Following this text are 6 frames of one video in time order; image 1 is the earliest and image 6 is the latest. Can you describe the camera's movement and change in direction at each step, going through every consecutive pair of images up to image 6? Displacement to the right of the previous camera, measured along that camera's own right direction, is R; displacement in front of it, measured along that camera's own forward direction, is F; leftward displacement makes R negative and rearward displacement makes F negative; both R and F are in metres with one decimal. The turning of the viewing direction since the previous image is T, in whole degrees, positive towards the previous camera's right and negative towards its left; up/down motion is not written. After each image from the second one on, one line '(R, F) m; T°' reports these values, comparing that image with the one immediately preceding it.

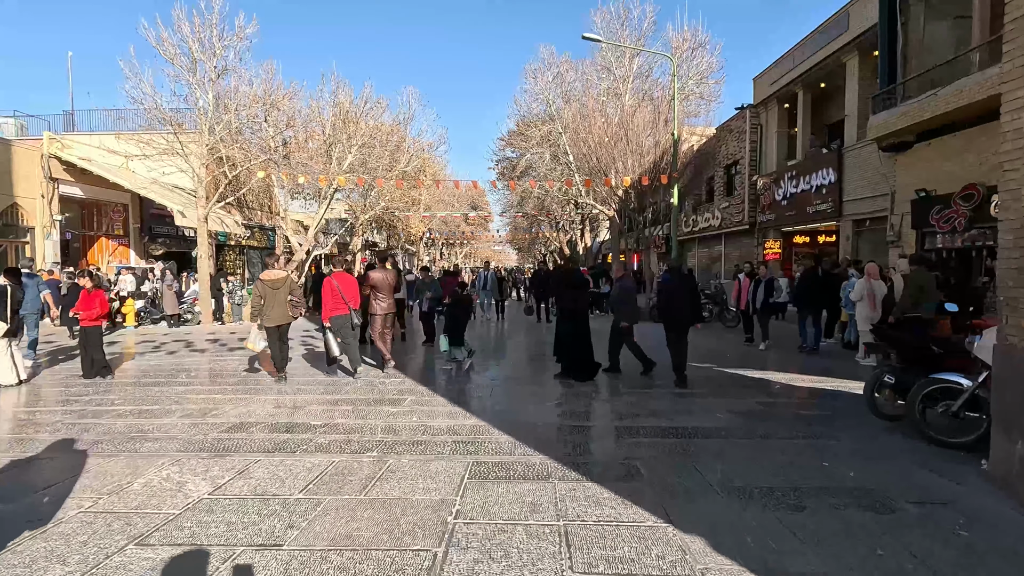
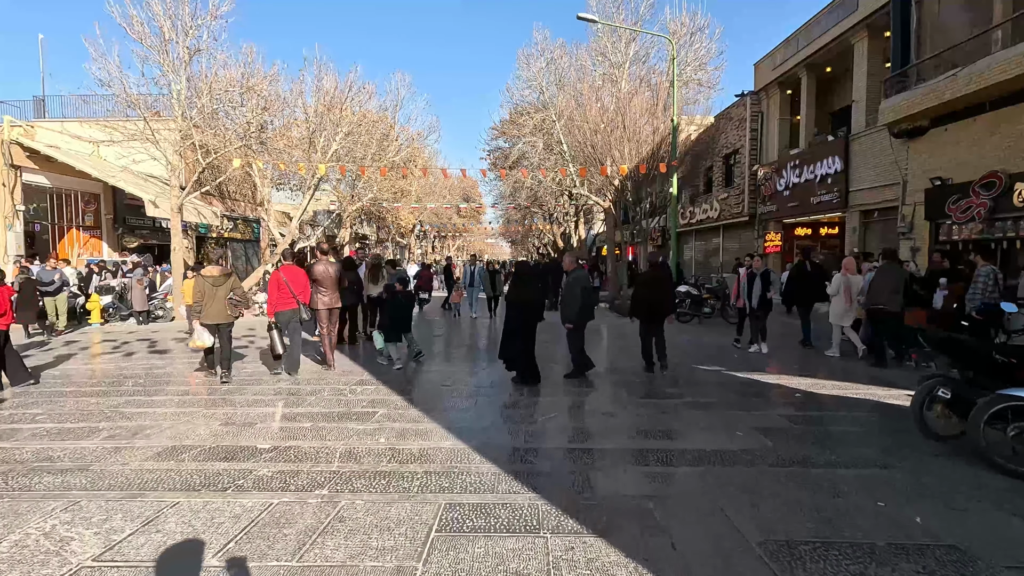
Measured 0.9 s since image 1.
(+0.1, +0.8) m; +1°
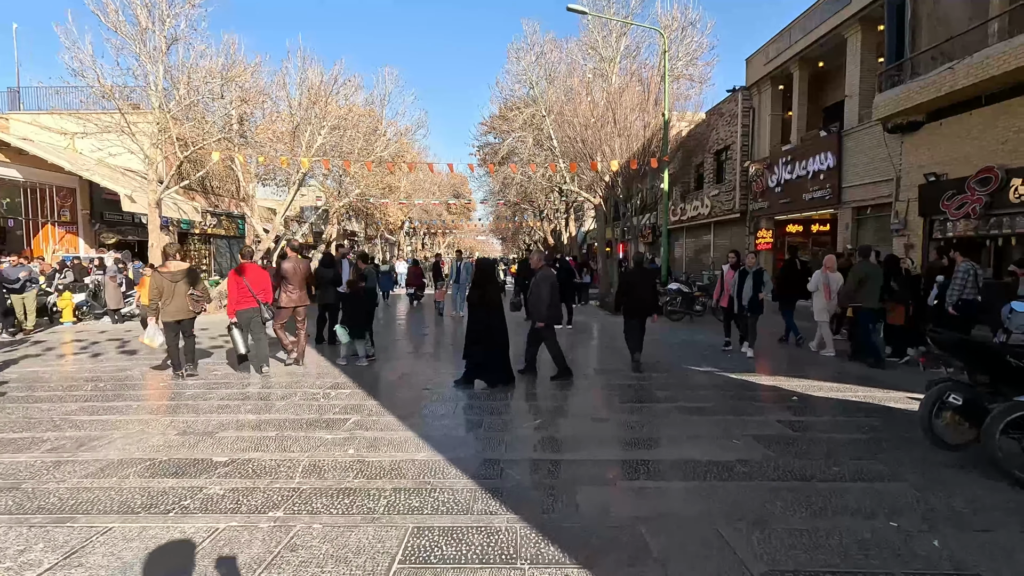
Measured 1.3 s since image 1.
(+0.1, +0.3) m; +1°
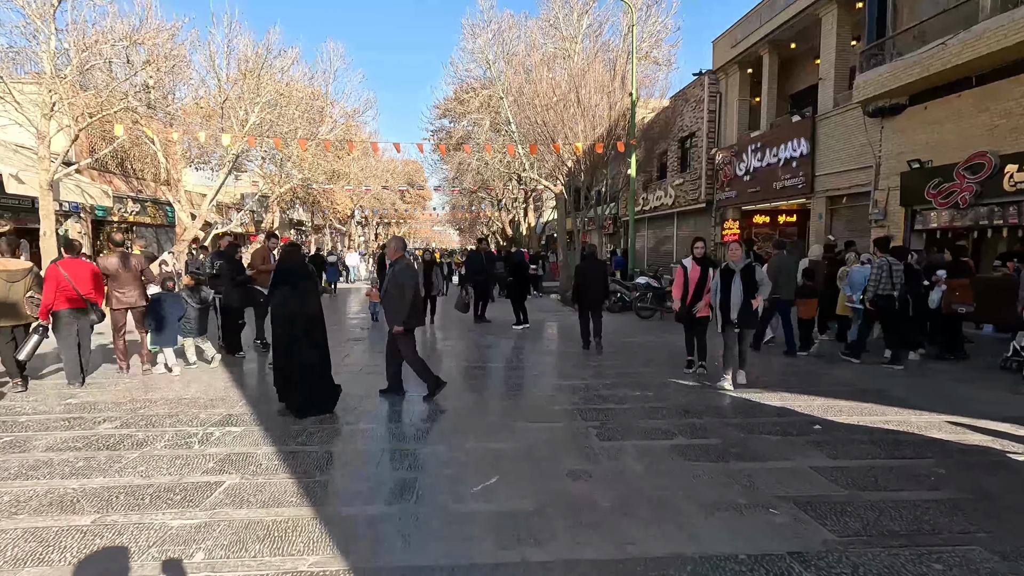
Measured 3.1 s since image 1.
(+0.1, +1.4) m; +4°
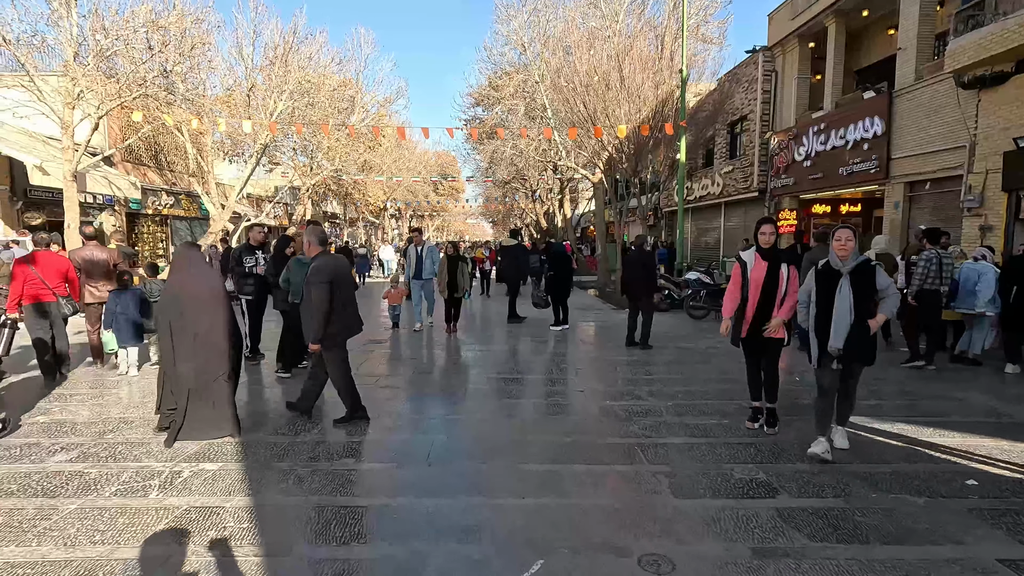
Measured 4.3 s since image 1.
(-0.1, +1.1) m; -4°
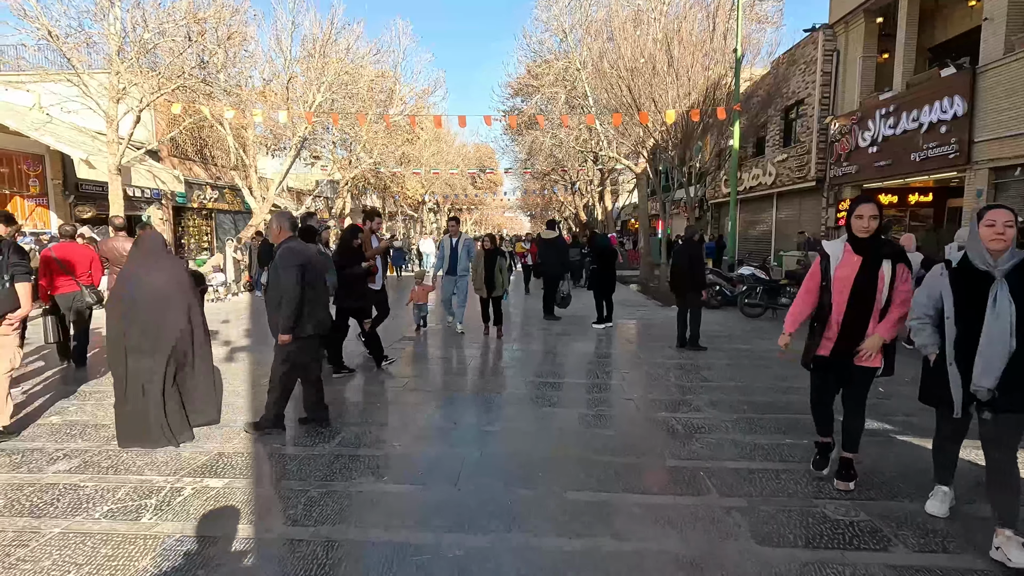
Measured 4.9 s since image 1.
(0.0, +0.6) m; -4°
